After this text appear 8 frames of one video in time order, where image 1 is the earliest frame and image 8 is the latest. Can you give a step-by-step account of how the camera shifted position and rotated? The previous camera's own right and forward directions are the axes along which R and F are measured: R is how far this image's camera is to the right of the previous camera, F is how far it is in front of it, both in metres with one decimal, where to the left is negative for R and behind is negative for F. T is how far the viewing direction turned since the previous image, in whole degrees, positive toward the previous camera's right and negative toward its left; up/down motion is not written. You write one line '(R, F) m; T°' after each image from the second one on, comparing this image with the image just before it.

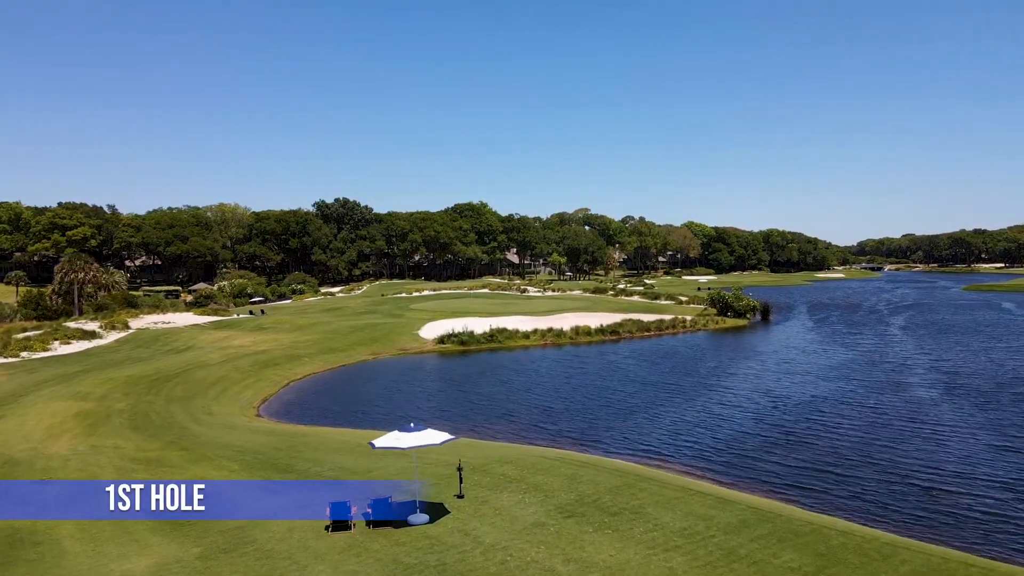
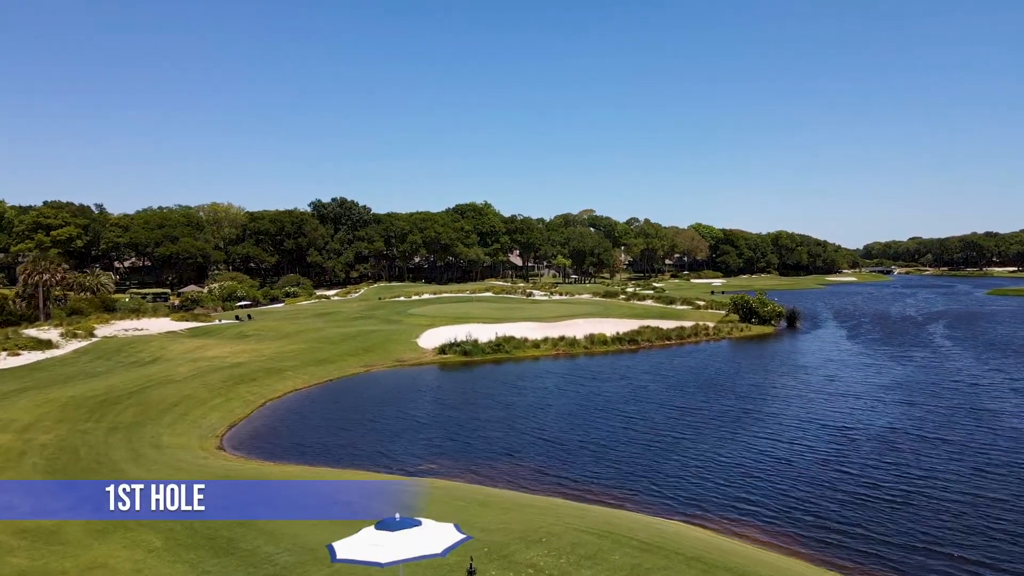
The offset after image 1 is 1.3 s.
(-0.5, +5.0) m; 0°
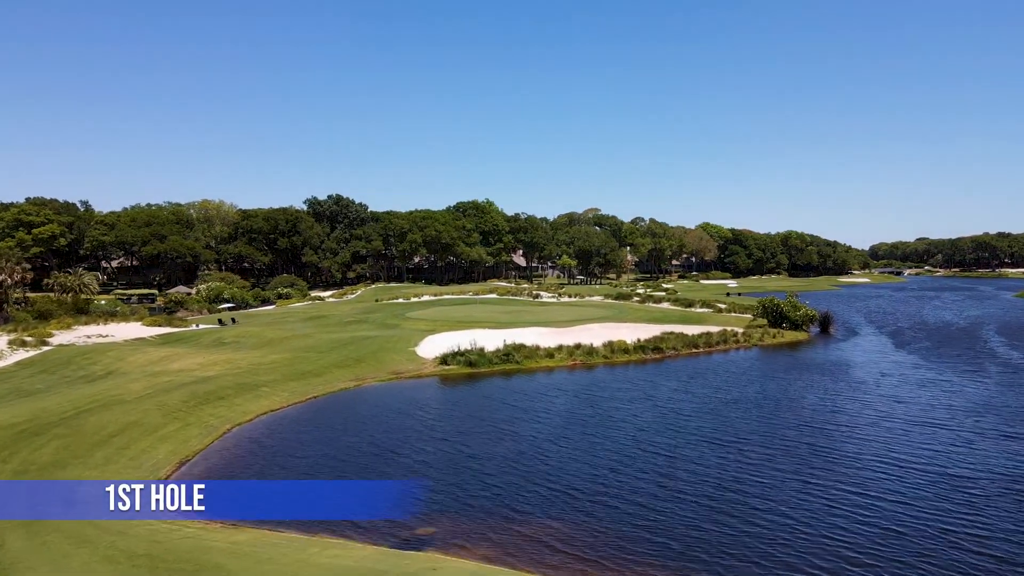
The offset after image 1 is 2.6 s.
(-0.6, +5.3) m; 0°
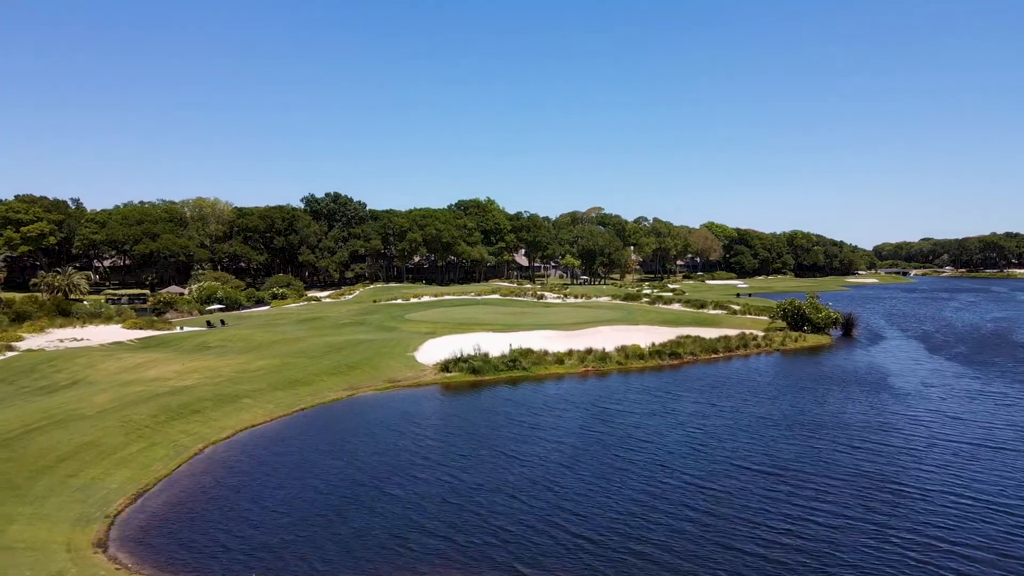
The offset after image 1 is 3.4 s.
(-0.4, +3.2) m; 0°
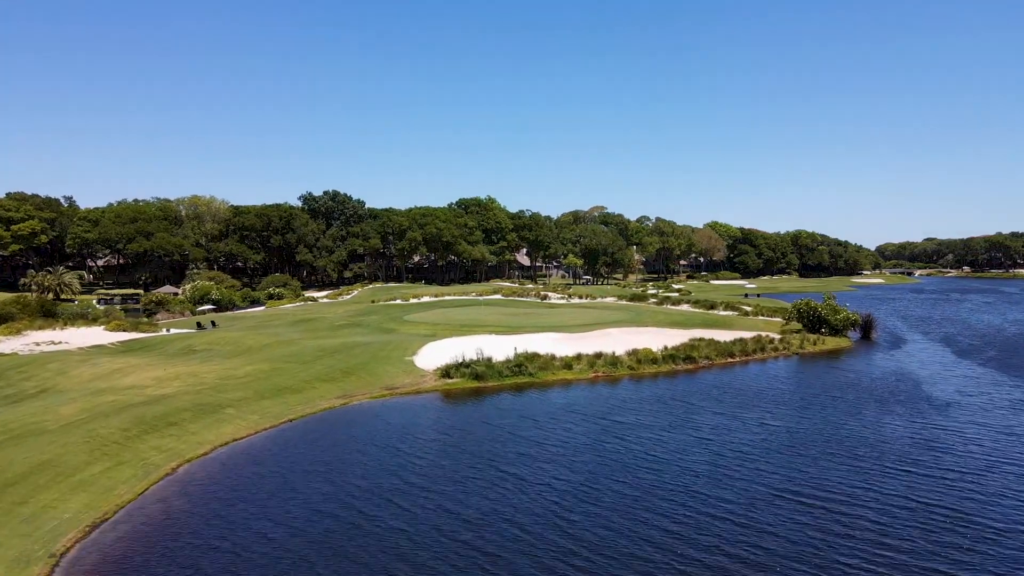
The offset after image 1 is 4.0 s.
(-0.3, +2.4) m; 0°
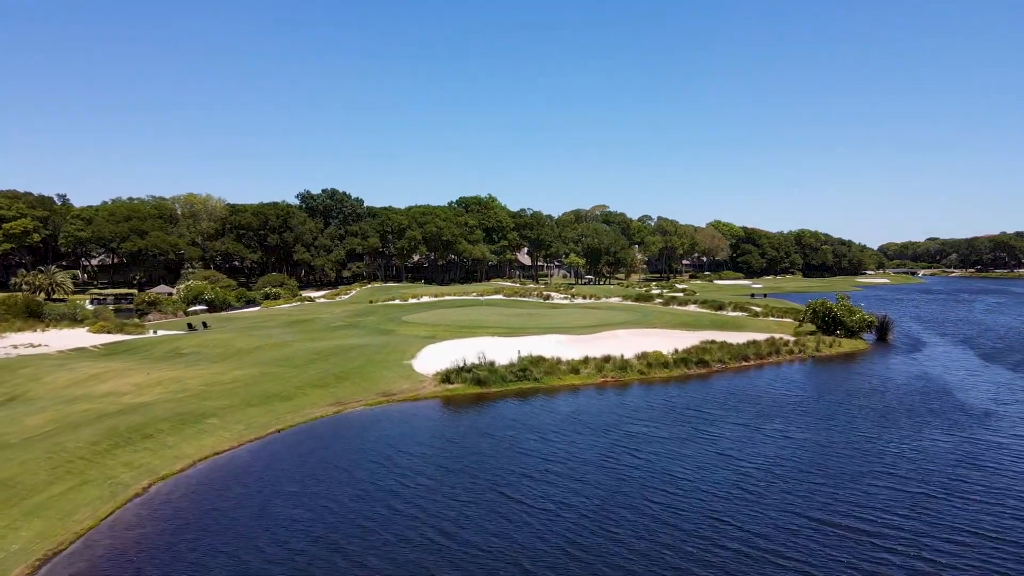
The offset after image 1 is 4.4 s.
(-0.2, +2.0) m; 0°
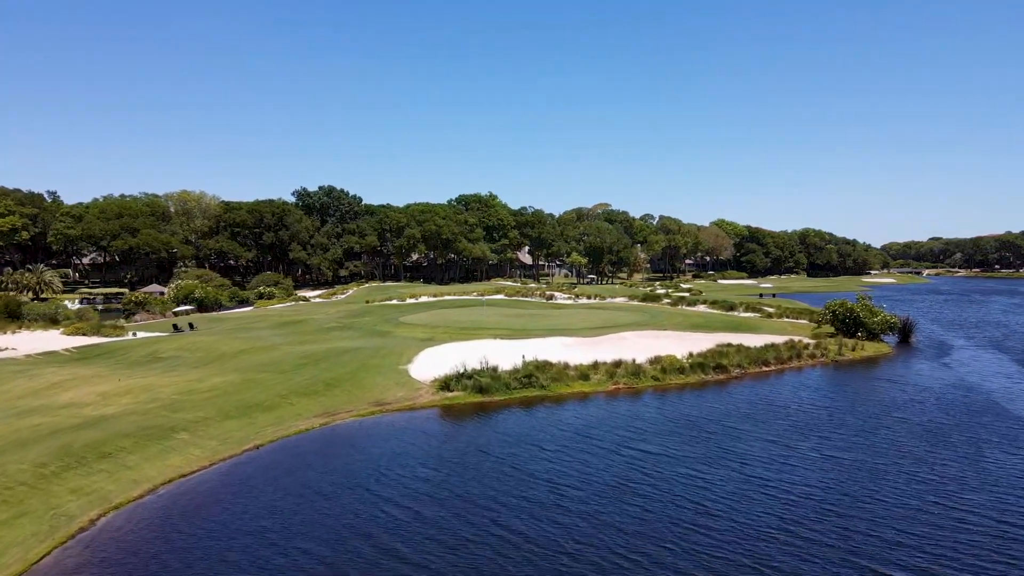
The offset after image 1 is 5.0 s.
(-0.2, +2.6) m; 0°
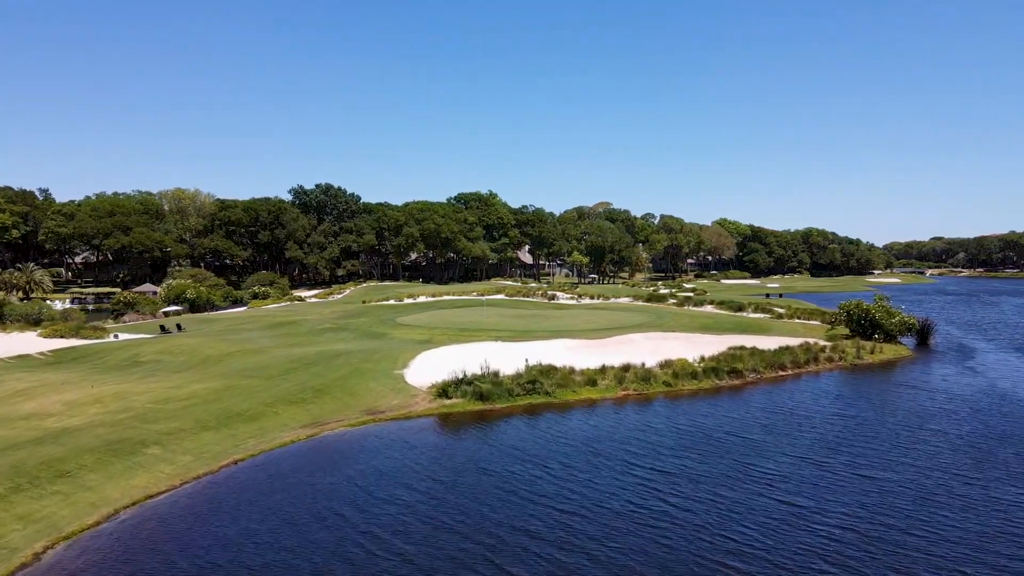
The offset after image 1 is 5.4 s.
(-0.1, +2.0) m; 0°
